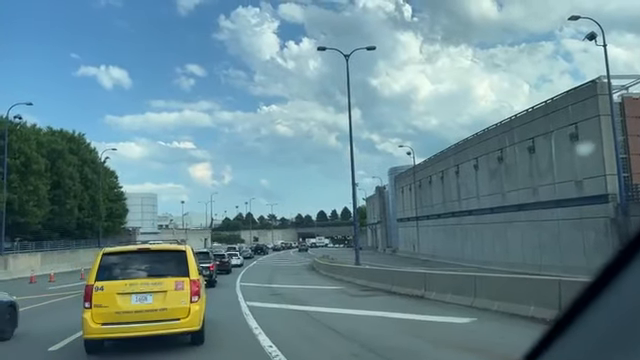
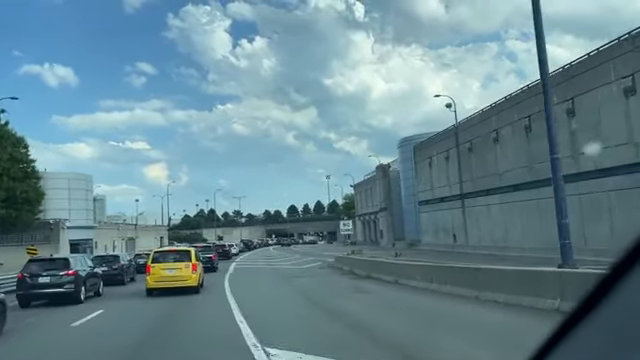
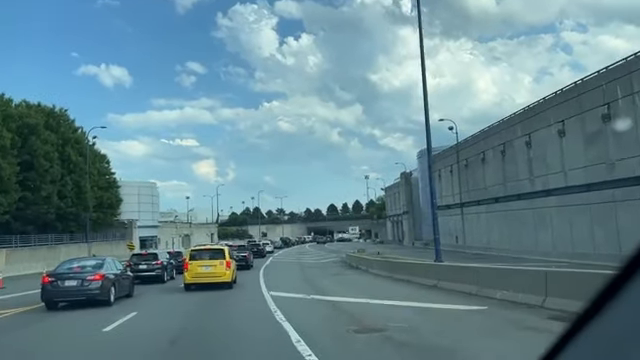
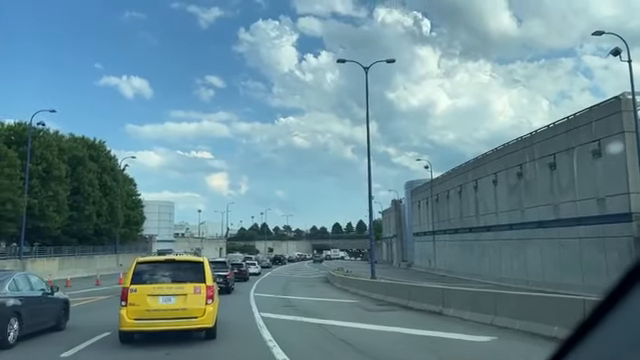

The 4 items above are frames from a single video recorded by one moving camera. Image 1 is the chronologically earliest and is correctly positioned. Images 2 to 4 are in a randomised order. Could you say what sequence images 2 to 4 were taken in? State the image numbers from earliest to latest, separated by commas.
4, 3, 2
